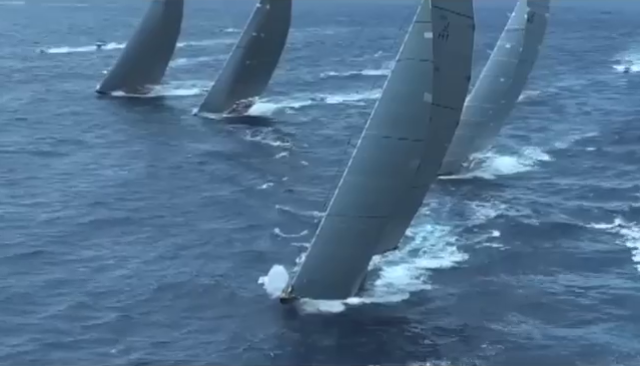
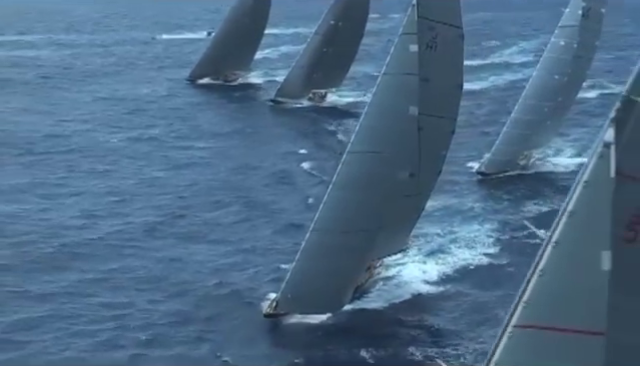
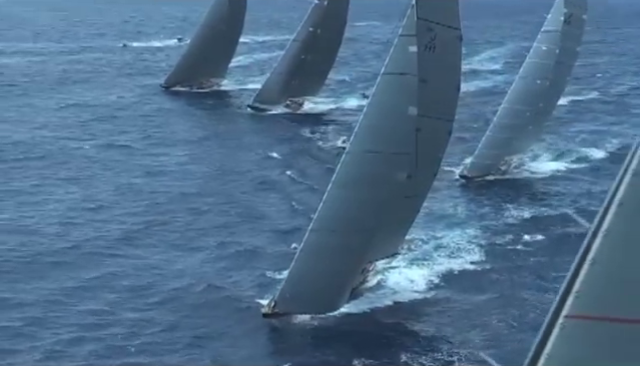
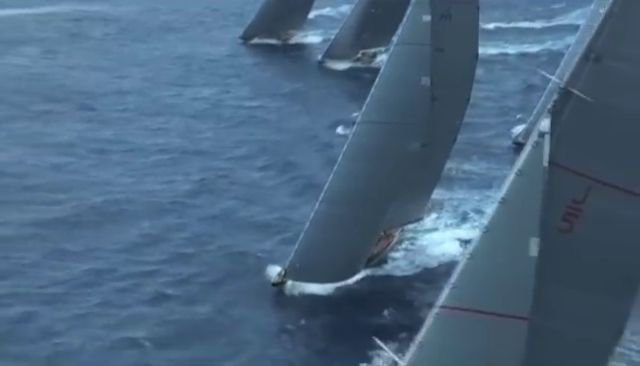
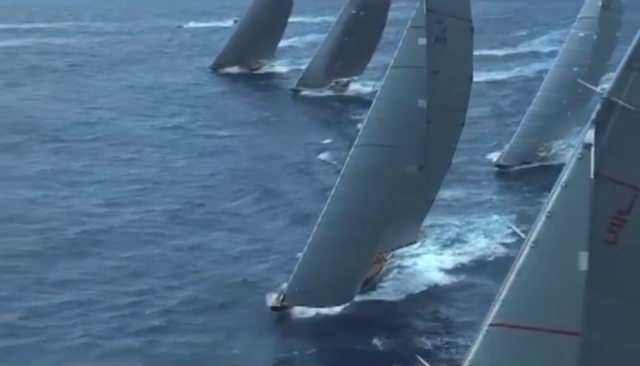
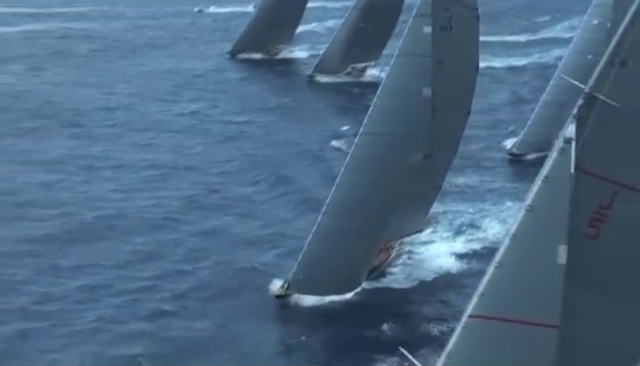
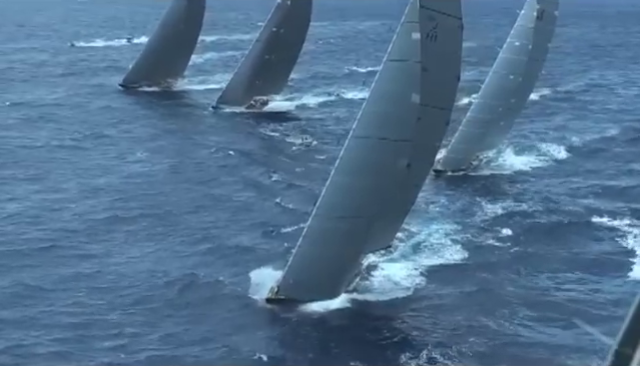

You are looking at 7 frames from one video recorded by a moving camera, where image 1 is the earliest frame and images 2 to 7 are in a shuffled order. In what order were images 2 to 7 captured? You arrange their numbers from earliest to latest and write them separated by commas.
7, 3, 2, 5, 6, 4
